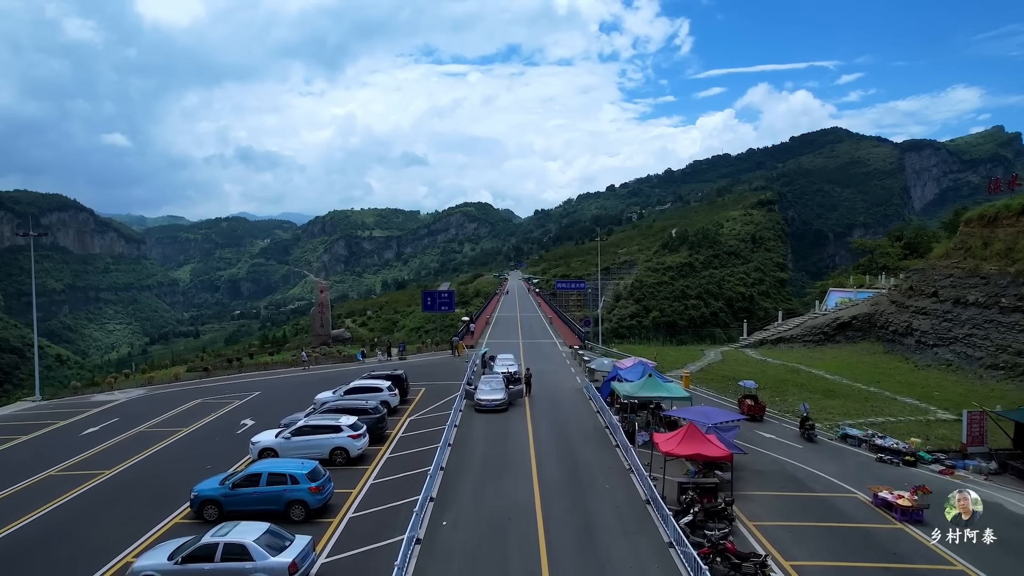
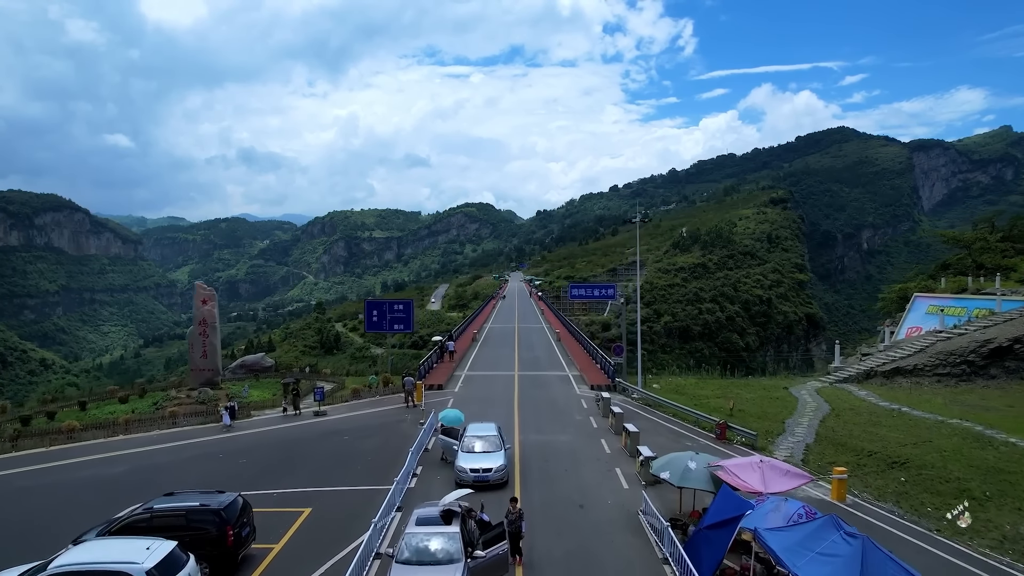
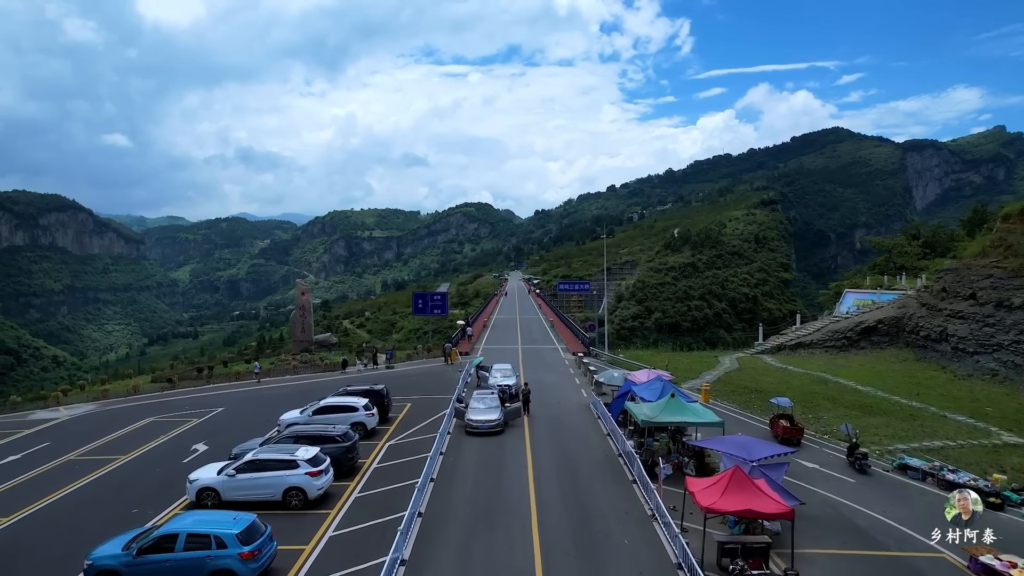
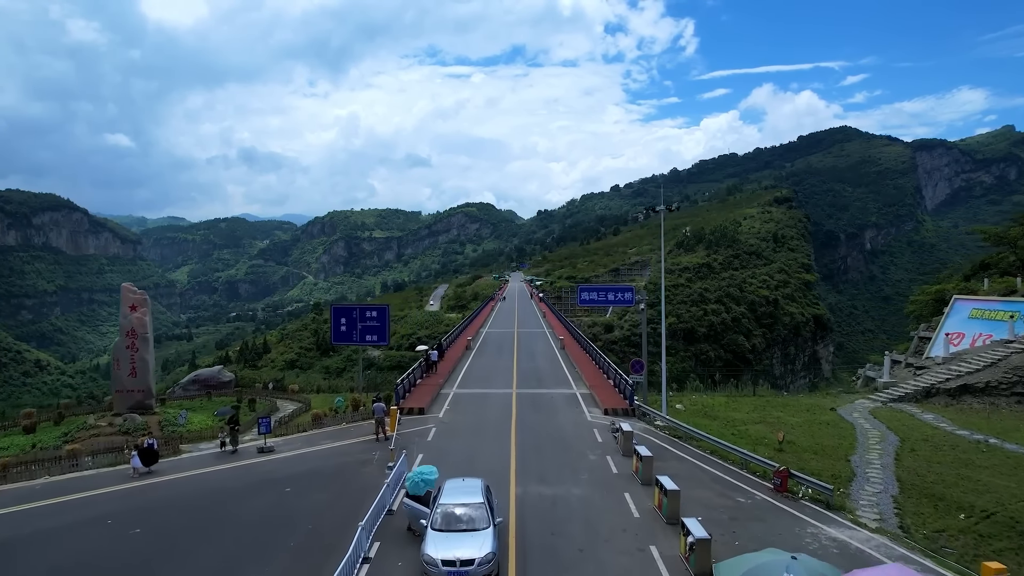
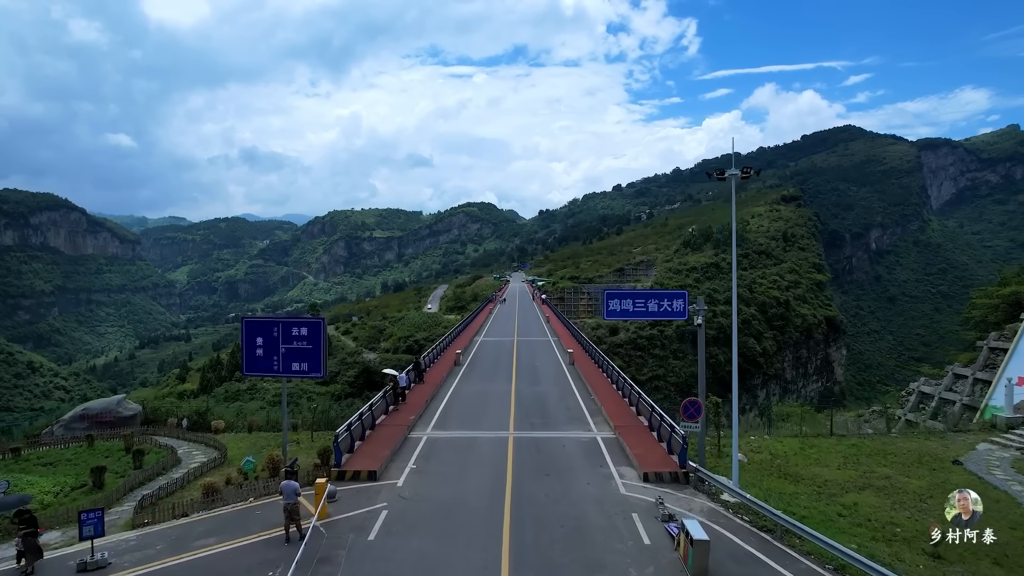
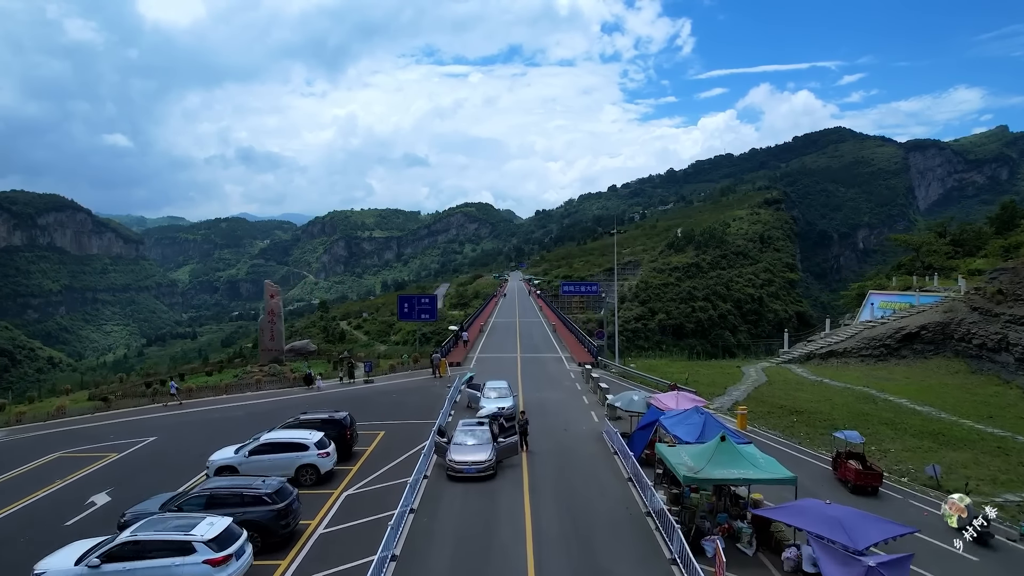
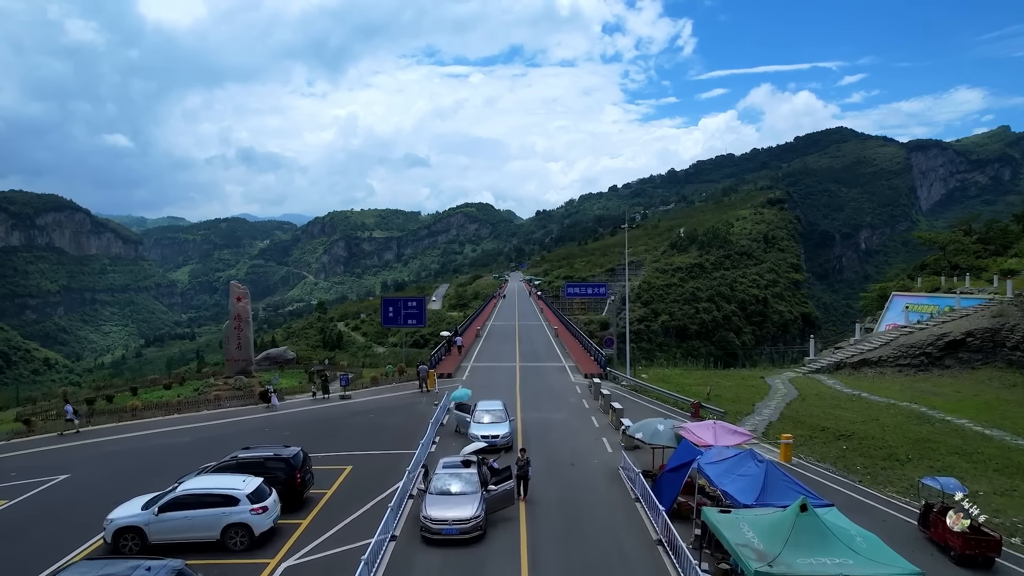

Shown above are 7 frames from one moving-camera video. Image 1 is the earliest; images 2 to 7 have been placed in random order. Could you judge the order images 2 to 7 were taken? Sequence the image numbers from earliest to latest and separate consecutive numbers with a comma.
3, 6, 7, 2, 4, 5
